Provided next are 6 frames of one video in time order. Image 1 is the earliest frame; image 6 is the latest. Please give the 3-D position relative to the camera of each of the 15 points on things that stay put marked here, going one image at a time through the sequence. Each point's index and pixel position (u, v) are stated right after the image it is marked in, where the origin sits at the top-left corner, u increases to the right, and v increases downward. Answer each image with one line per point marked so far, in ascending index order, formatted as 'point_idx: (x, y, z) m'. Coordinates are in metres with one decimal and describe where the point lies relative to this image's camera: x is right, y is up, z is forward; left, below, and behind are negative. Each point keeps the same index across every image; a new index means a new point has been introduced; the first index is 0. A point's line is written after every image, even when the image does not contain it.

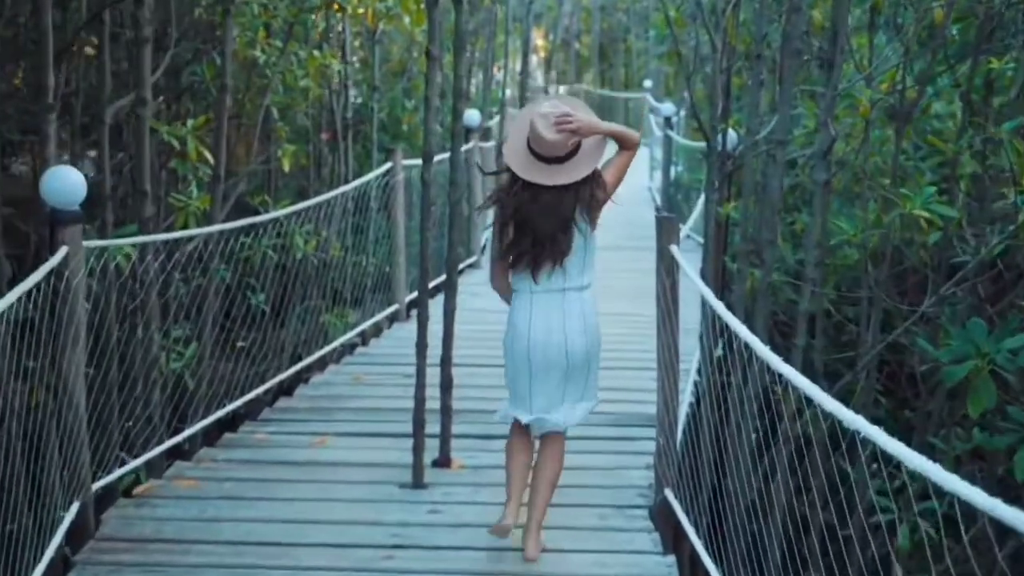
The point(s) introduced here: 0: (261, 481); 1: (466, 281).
0: (-1.0, -0.8, +4.0) m
1: (-0.4, +0.1, +7.9) m
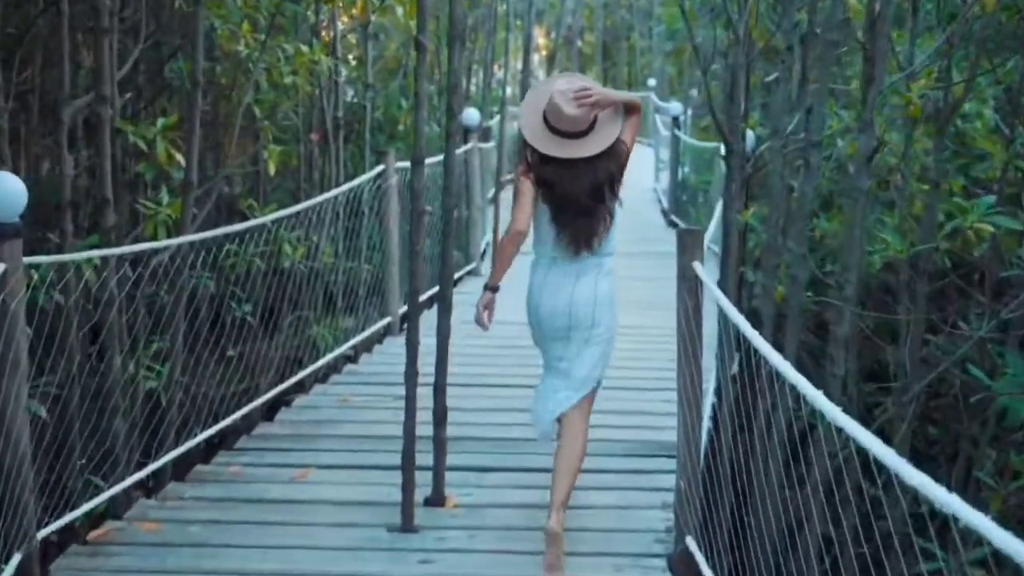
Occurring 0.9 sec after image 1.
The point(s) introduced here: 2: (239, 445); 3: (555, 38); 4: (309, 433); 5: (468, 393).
0: (-1.0, -0.9, +3.6) m
1: (-0.4, 0.0, +7.4) m
2: (-1.2, -0.7, +4.3) m
3: (+0.7, +4.1, +15.5) m
4: (-0.9, -0.7, +4.4) m
5: (-0.2, -0.5, +5.0) m
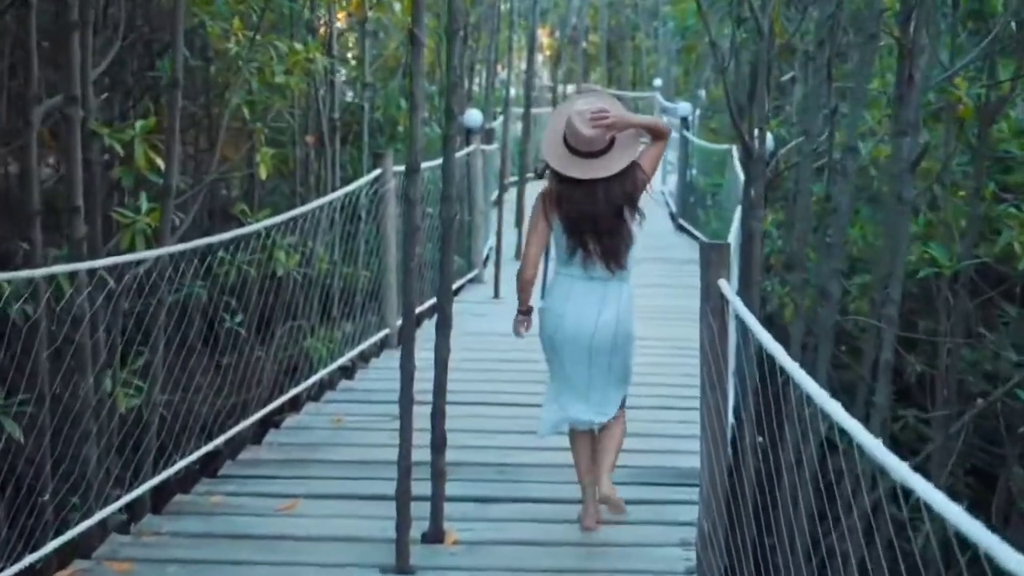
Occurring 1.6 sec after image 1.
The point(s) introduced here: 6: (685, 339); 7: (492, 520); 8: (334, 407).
0: (-1.0, -0.9, +3.3) m
1: (-0.3, -0.1, +7.1) m
2: (-1.2, -0.8, +4.0) m
3: (+0.8, +4.0, +15.2) m
4: (-0.9, -0.7, +4.1) m
5: (-0.2, -0.6, +4.7) m
6: (+1.1, -0.3, +6.0) m
7: (-0.1, -0.9, +3.6) m
8: (-0.9, -0.6, +4.8) m
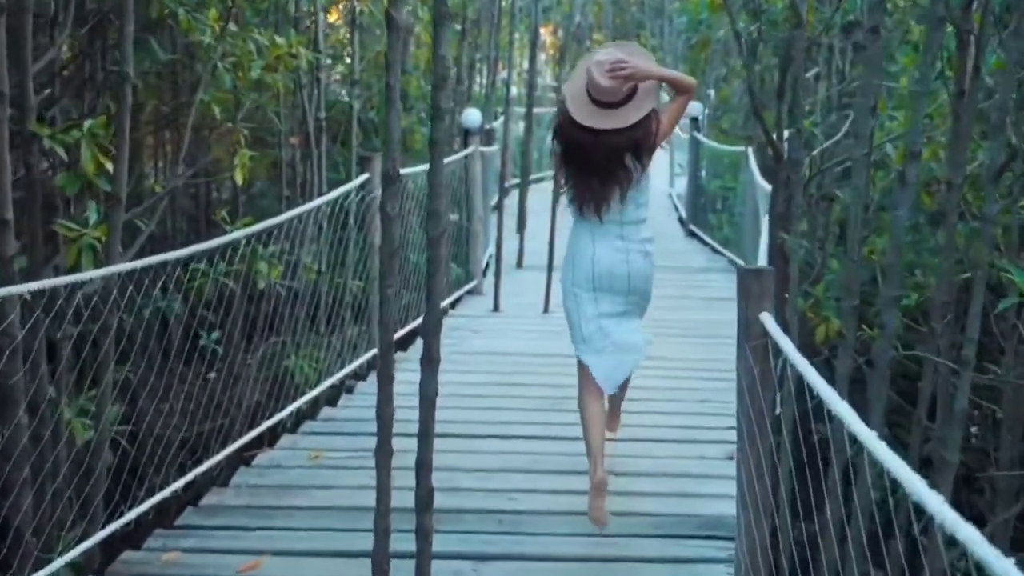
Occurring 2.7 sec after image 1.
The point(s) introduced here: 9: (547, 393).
0: (-1.0, -1.0, +2.8) m
1: (-0.3, -0.2, +6.6) m
2: (-1.2, -0.9, +3.5) m
3: (+0.8, +3.9, +14.7) m
4: (-0.9, -0.8, +3.6) m
5: (-0.2, -0.7, +4.2) m
6: (+1.1, -0.4, +5.5) m
7: (-0.1, -1.0, +3.1) m
8: (-0.9, -0.7, +4.3) m
9: (+0.2, -0.5, +4.9) m
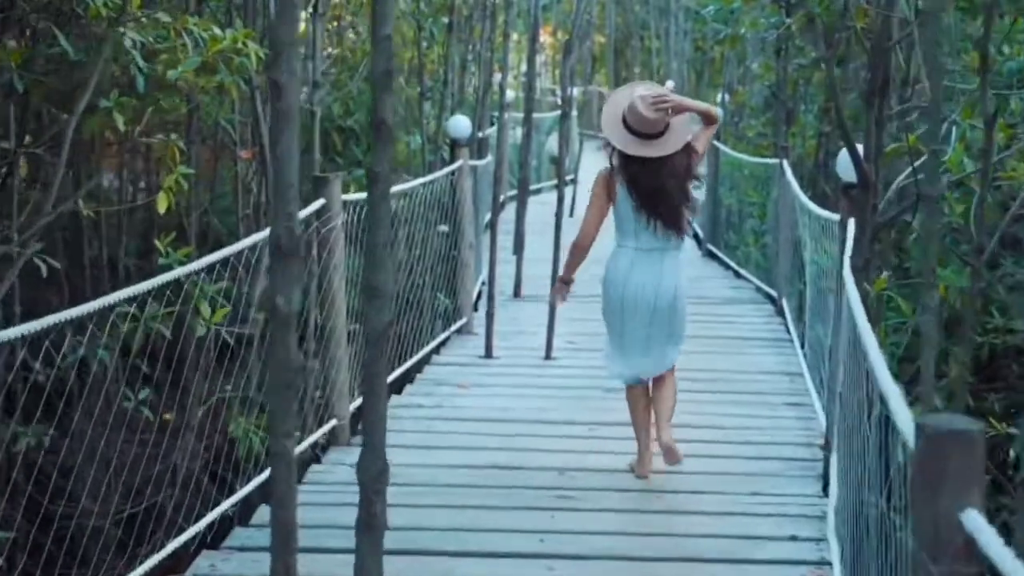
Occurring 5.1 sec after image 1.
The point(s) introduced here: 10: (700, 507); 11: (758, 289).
0: (-1.1, -1.2, +1.7) m
1: (-0.4, -0.4, +5.6) m
2: (-1.2, -1.1, +2.4) m
3: (+0.7, +3.6, +13.7) m
4: (-0.9, -1.0, +2.6) m
5: (-0.2, -0.9, +3.1) m
6: (+1.1, -0.6, +4.5) m
7: (-0.1, -1.2, +2.0) m
8: (-0.9, -0.9, +3.2) m
9: (+0.2, -0.8, +3.8) m
10: (+0.7, -0.8, +3.7) m
11: (+1.9, 0.0, +7.5) m
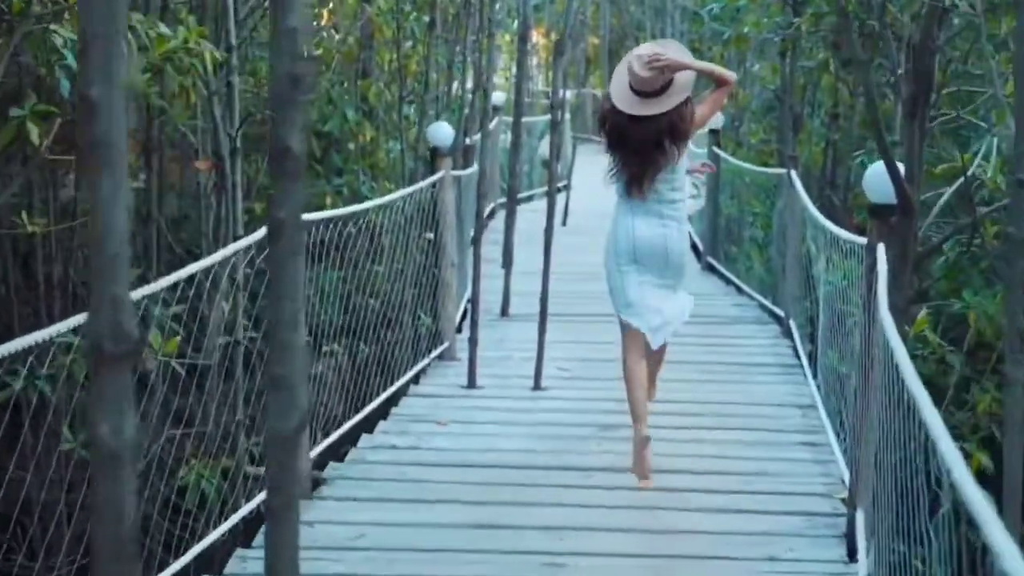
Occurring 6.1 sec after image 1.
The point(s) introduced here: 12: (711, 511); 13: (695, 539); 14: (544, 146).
0: (-1.1, -1.4, +1.2) m
1: (-0.4, -0.5, +5.1) m
2: (-1.3, -1.2, +1.9) m
3: (+0.6, +3.5, +13.2) m
4: (-1.0, -1.2, +2.1) m
5: (-0.3, -1.0, +2.6) m
6: (+1.0, -0.8, +4.0) m
7: (-0.2, -1.3, +1.5) m
8: (-1.0, -1.0, +2.7) m
9: (+0.1, -0.9, +3.4) m
10: (+0.6, -0.9, +3.2) m
11: (+1.8, -0.1, +7.0) m
12: (+0.8, -0.8, +3.7) m
13: (+0.7, -0.9, +3.4) m
14: (+0.4, +1.9, +13.1) m
